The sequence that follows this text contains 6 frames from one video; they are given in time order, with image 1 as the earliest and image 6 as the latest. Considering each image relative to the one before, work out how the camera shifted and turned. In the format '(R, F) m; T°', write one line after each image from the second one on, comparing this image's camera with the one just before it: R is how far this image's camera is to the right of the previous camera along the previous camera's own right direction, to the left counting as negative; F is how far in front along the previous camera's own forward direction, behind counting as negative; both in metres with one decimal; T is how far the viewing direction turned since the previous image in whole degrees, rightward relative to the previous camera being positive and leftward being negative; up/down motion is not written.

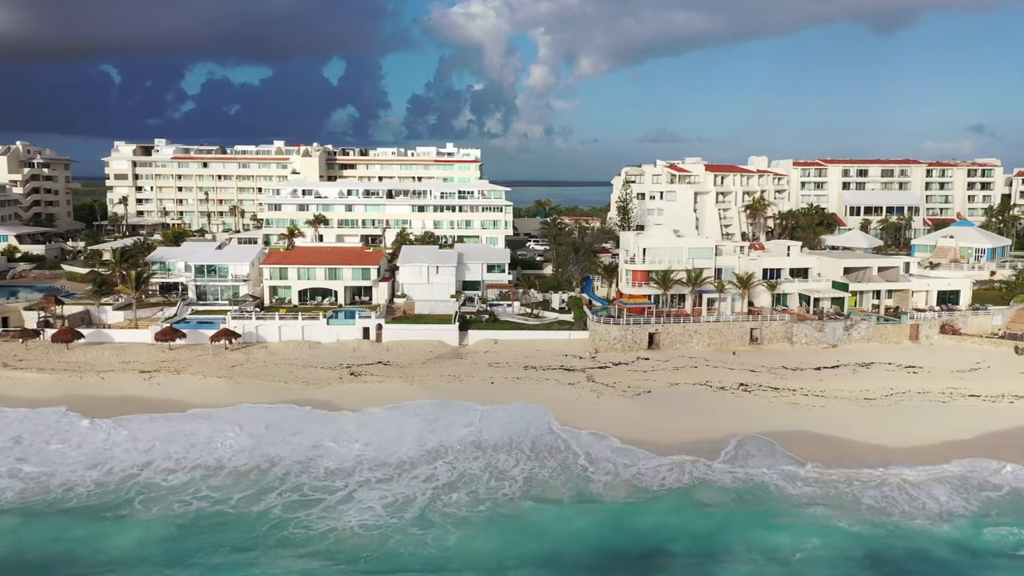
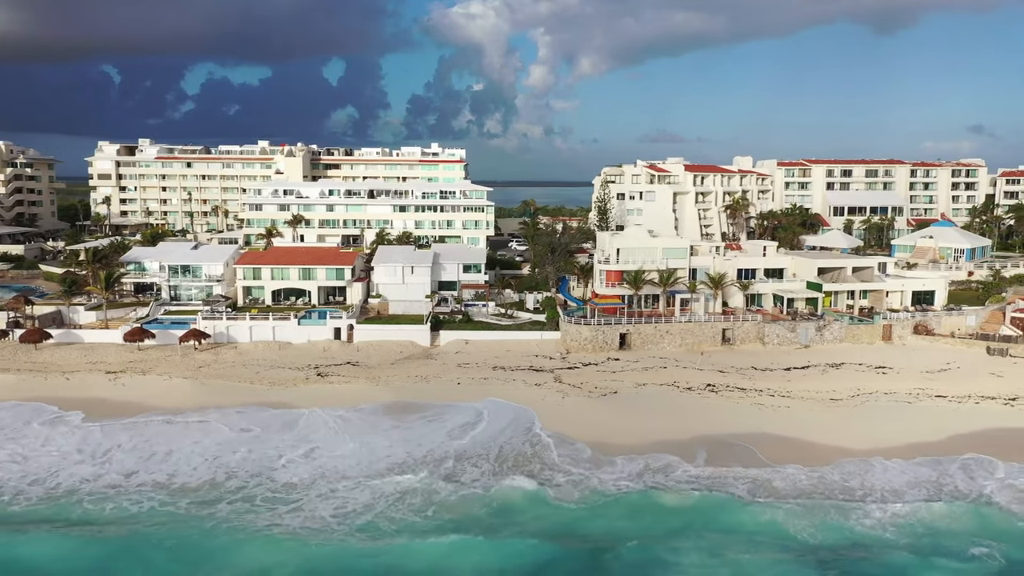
(+1.8, +0.1) m; 0°
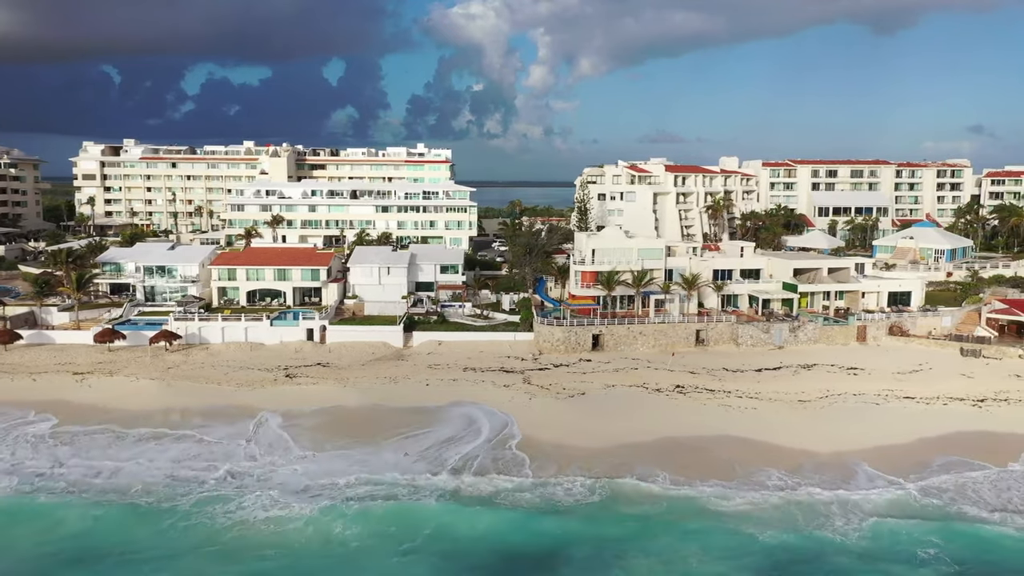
(+1.7, +0.1) m; 0°
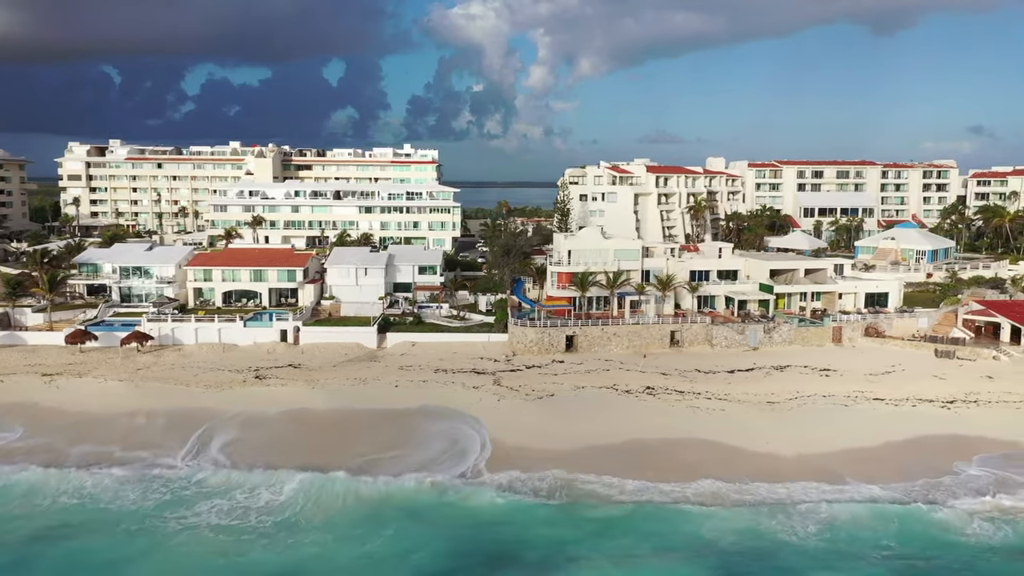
(+1.6, +0.1) m; 0°
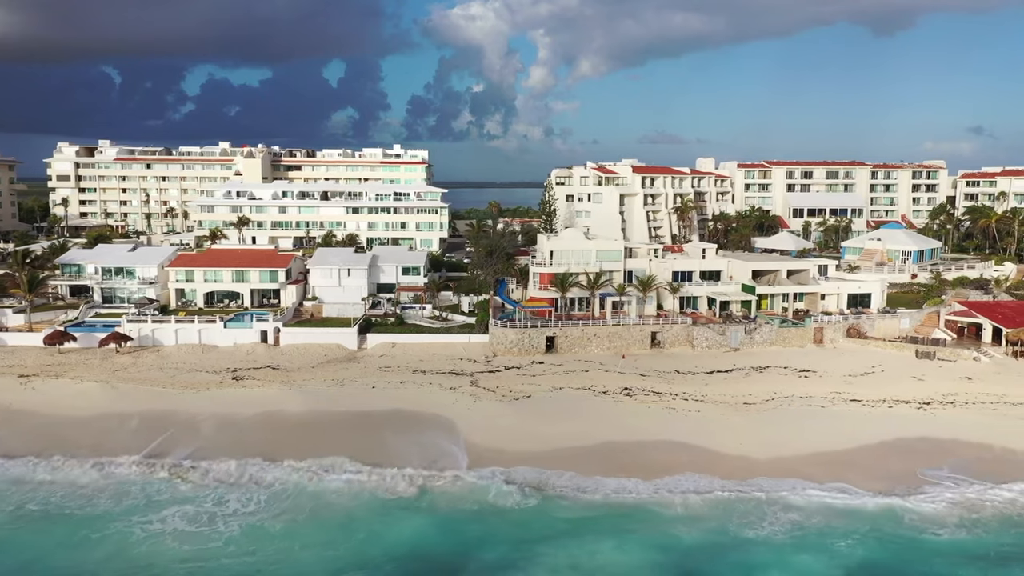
(+1.2, +0.1) m; 0°
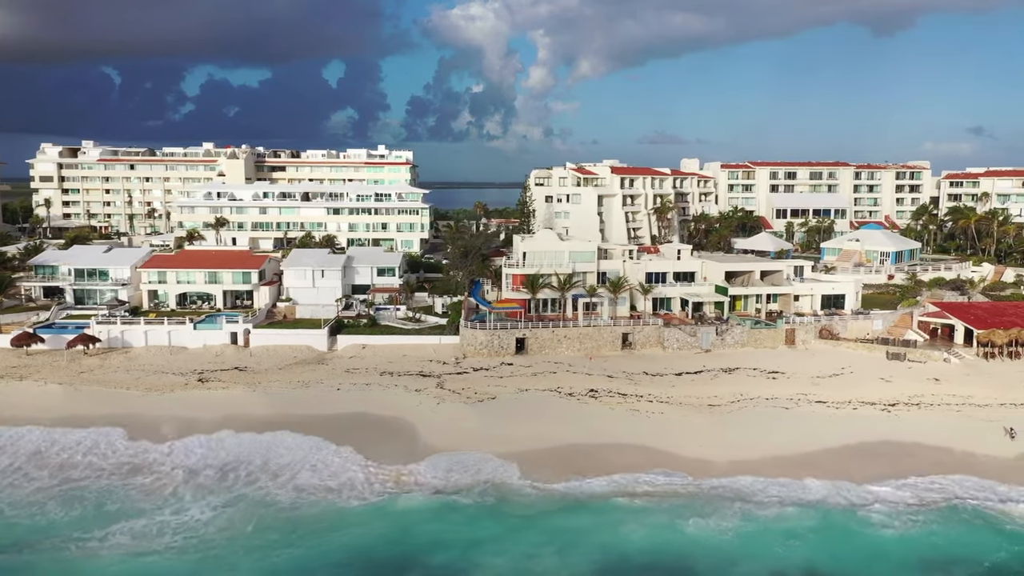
(+1.8, +0.1) m; 0°
